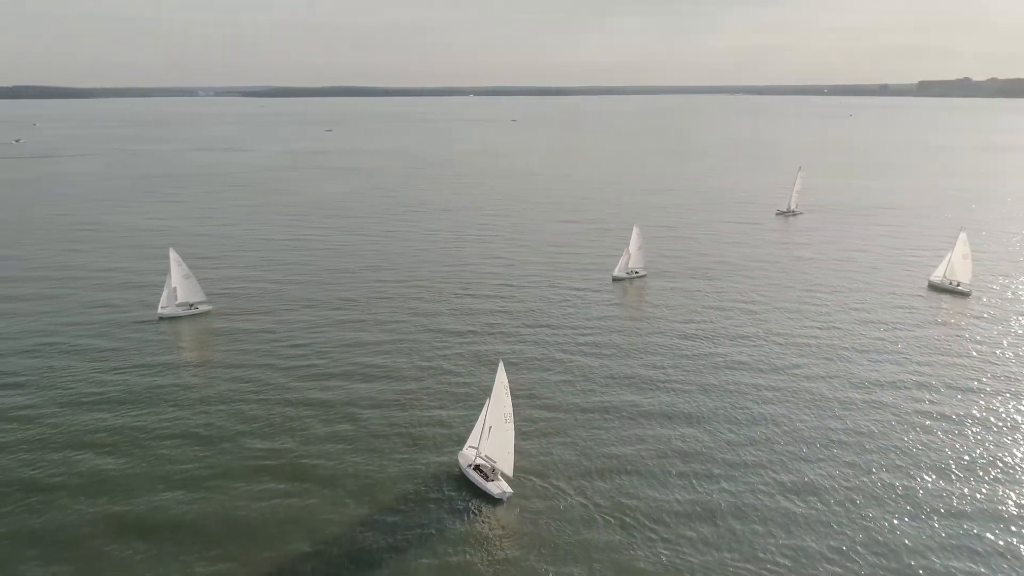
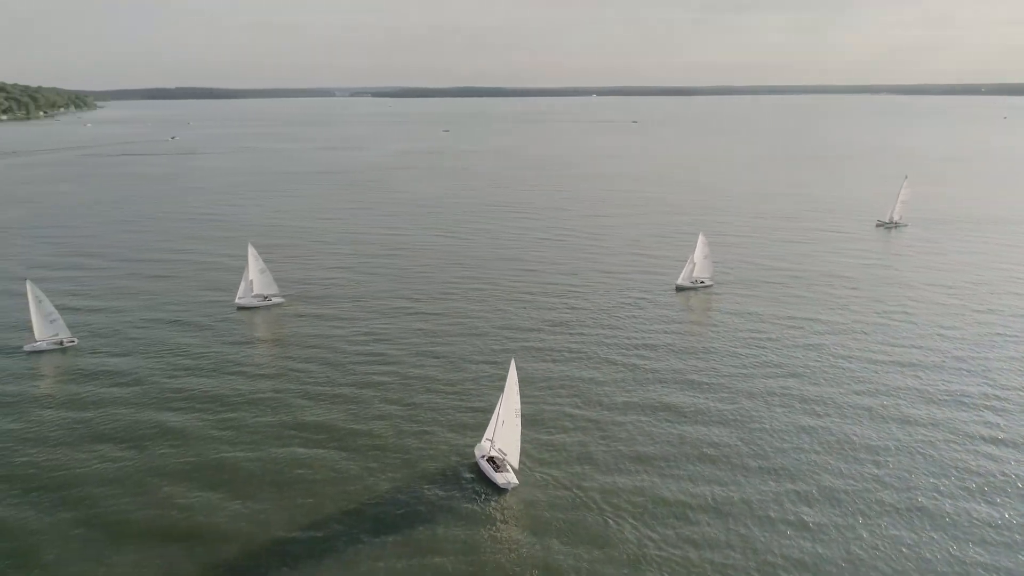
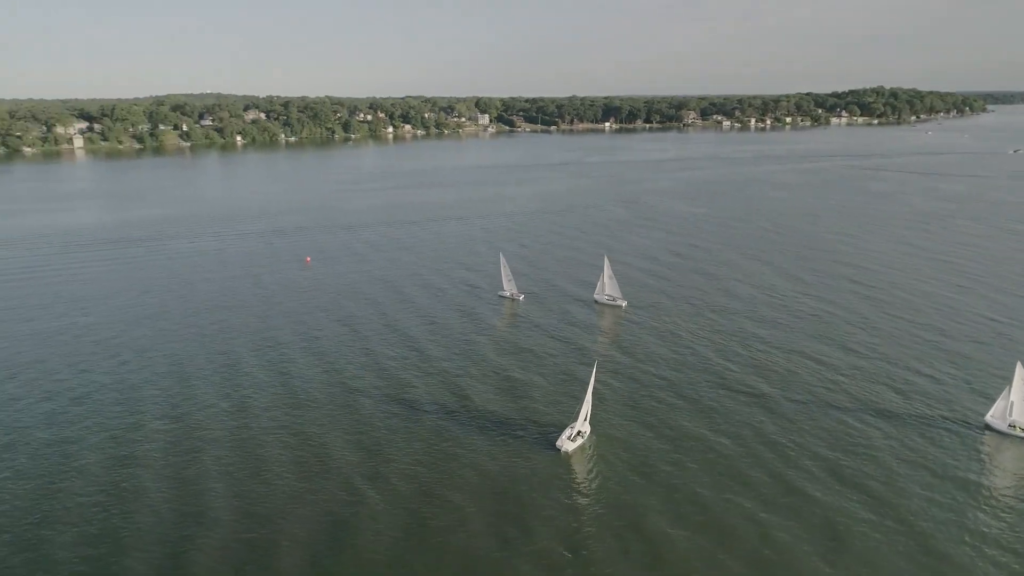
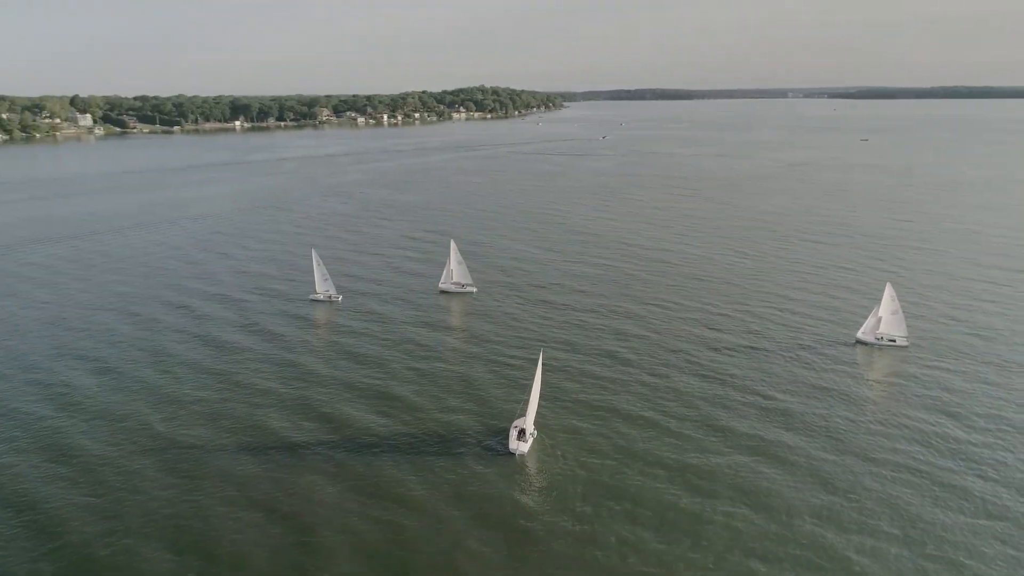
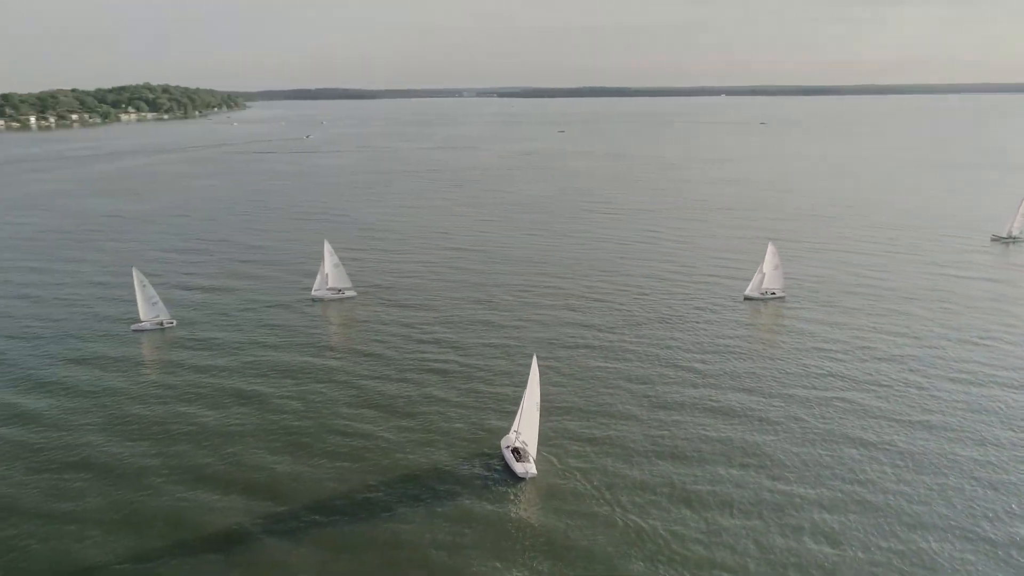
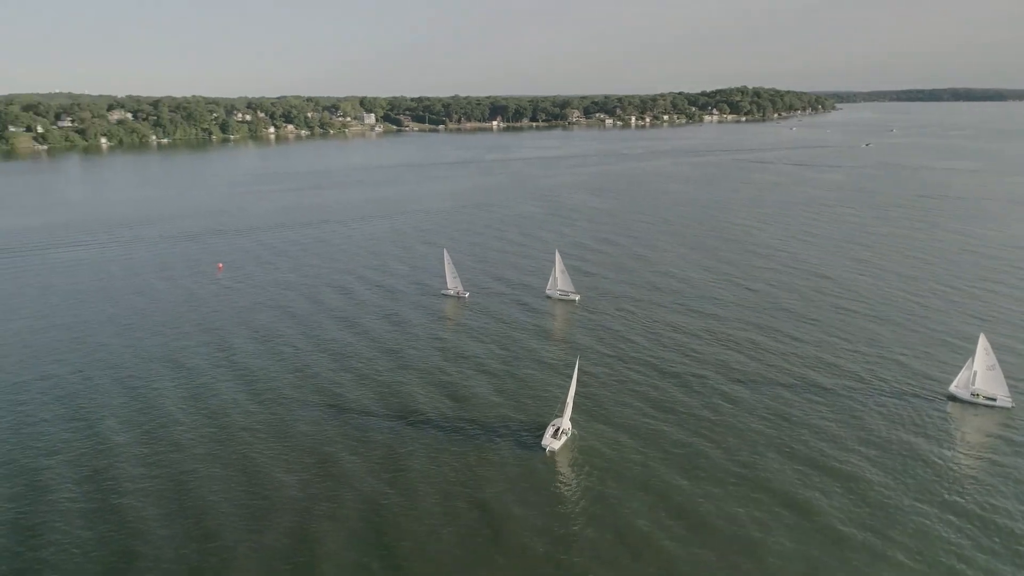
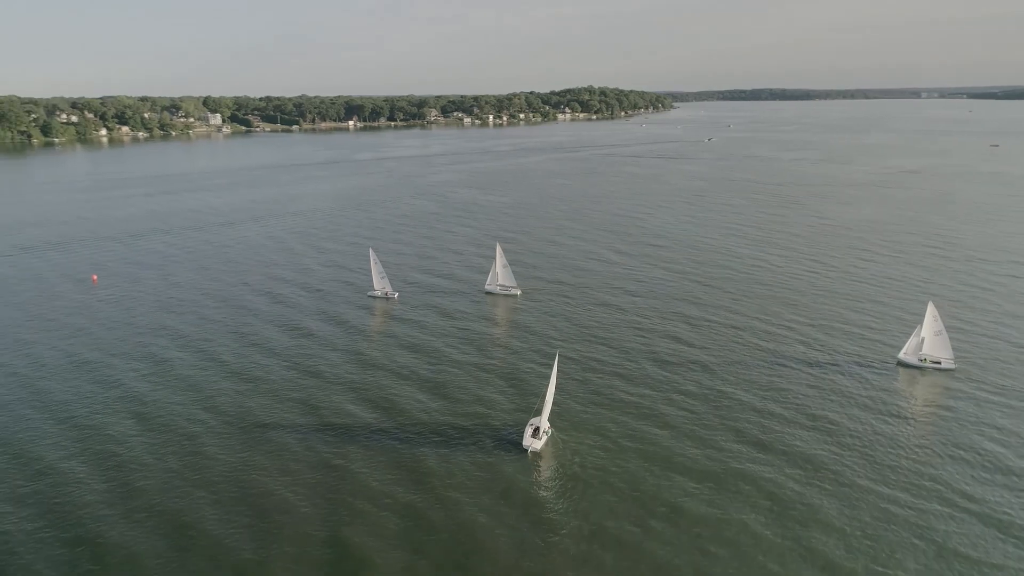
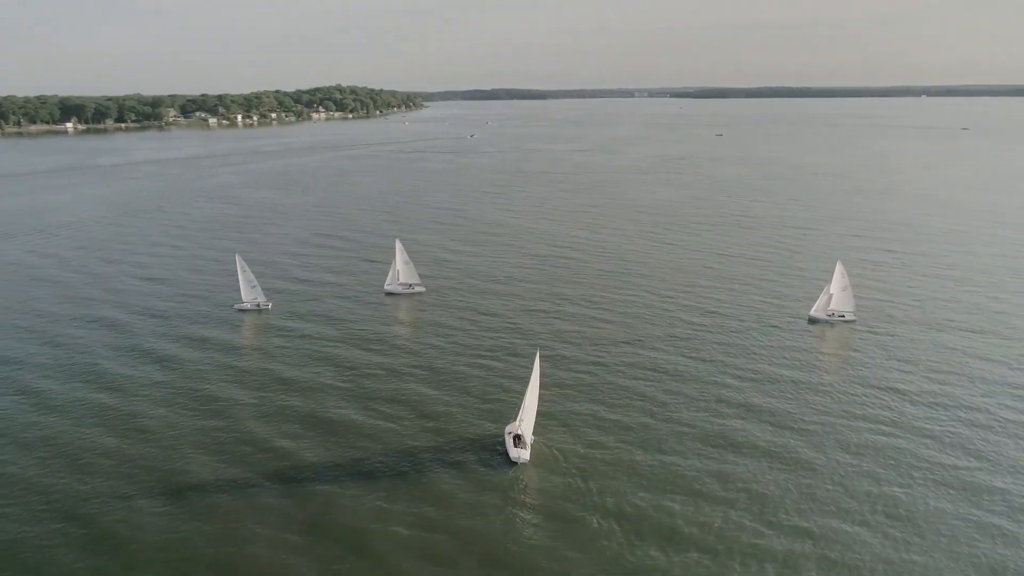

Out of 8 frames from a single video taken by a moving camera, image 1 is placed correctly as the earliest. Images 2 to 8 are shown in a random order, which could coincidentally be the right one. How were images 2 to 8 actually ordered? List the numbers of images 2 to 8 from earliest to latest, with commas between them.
2, 5, 8, 4, 7, 6, 3
